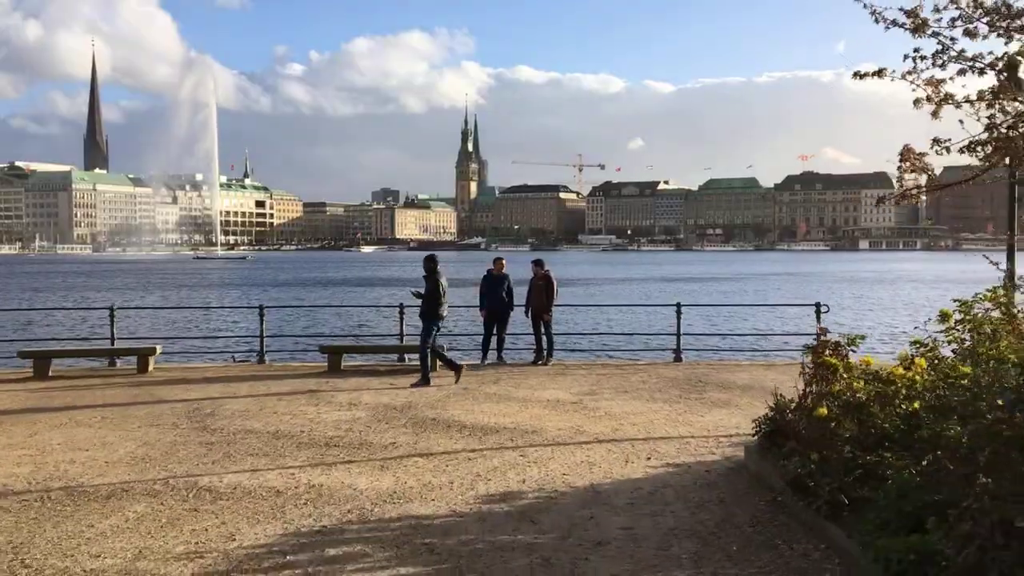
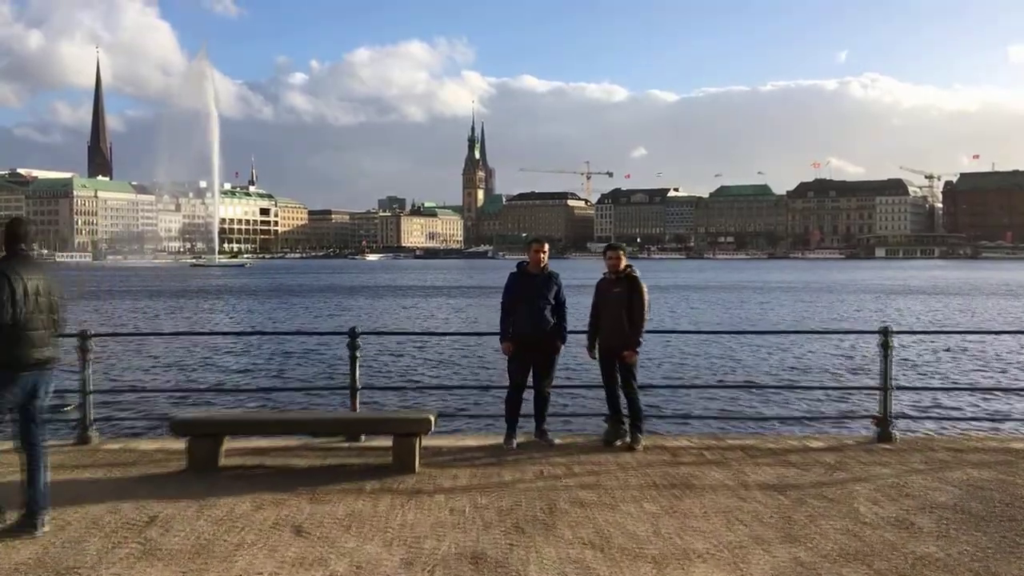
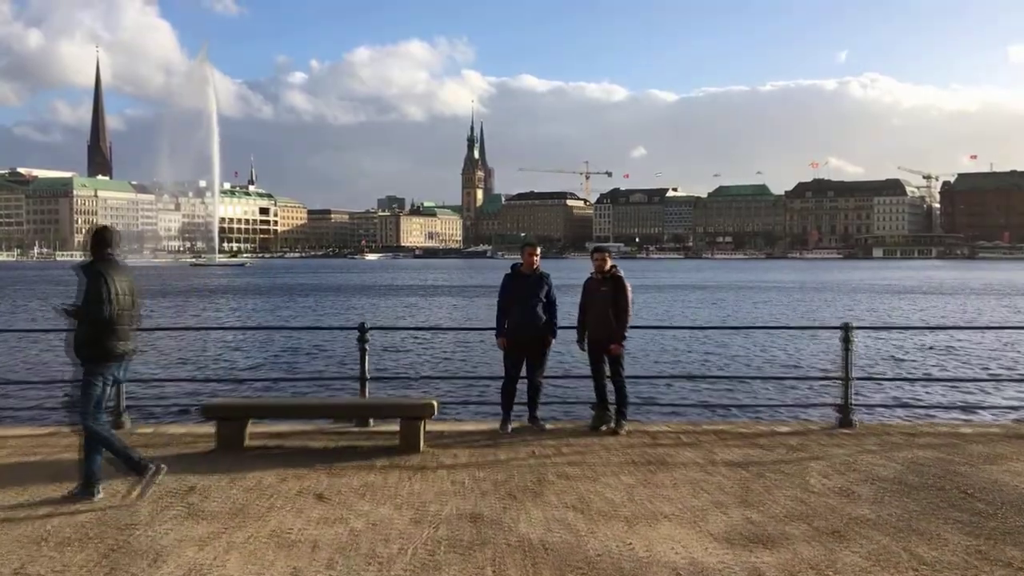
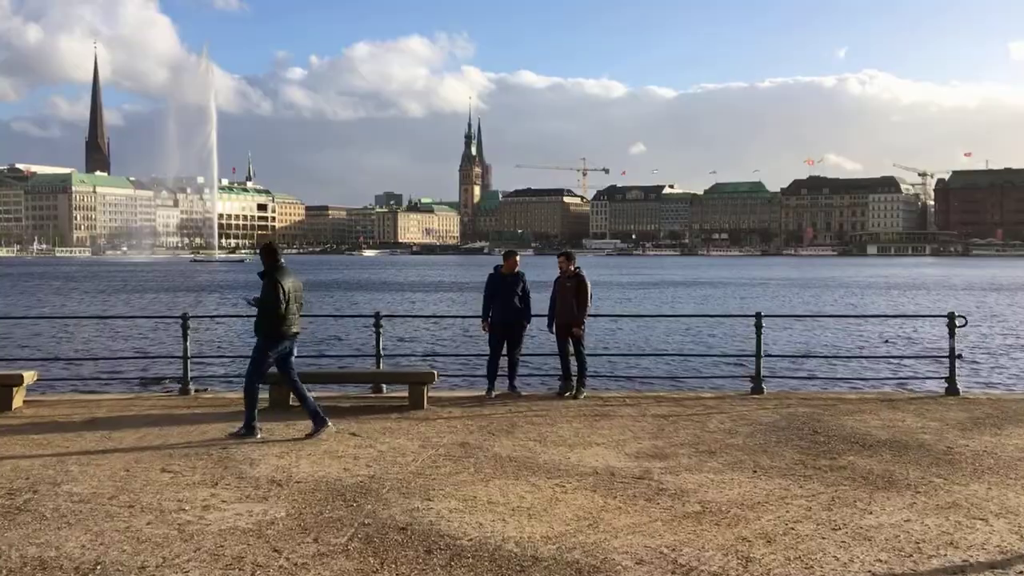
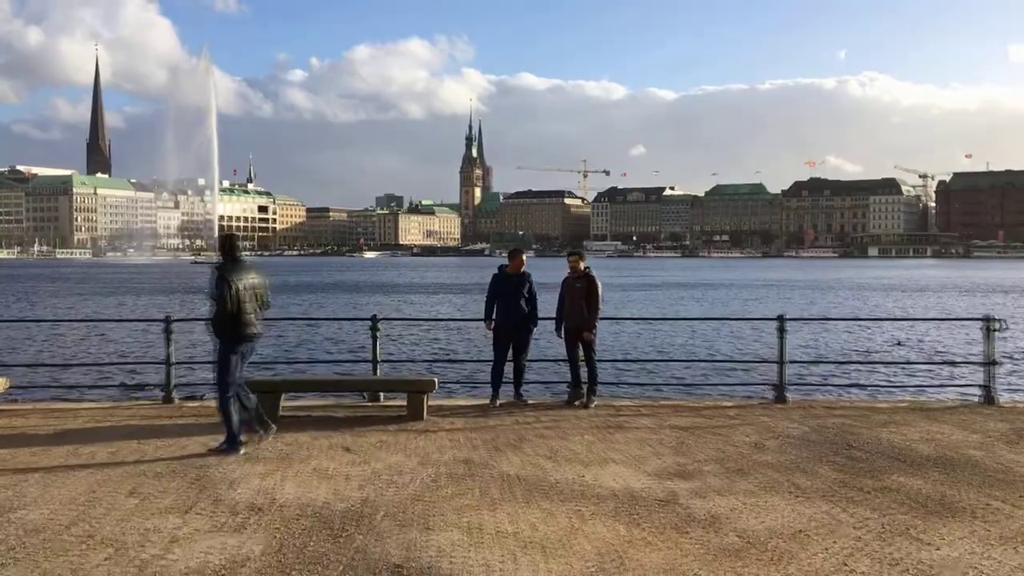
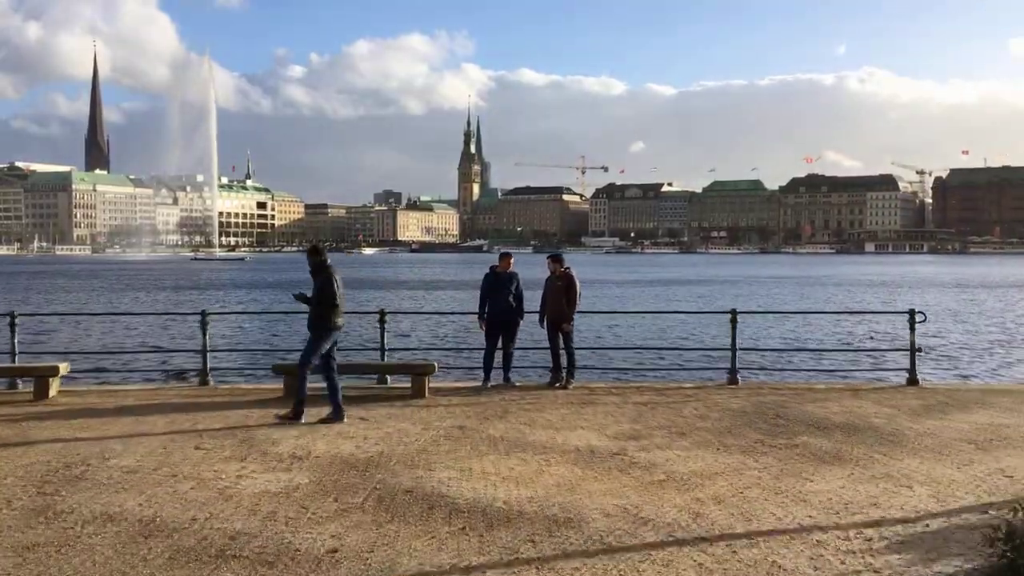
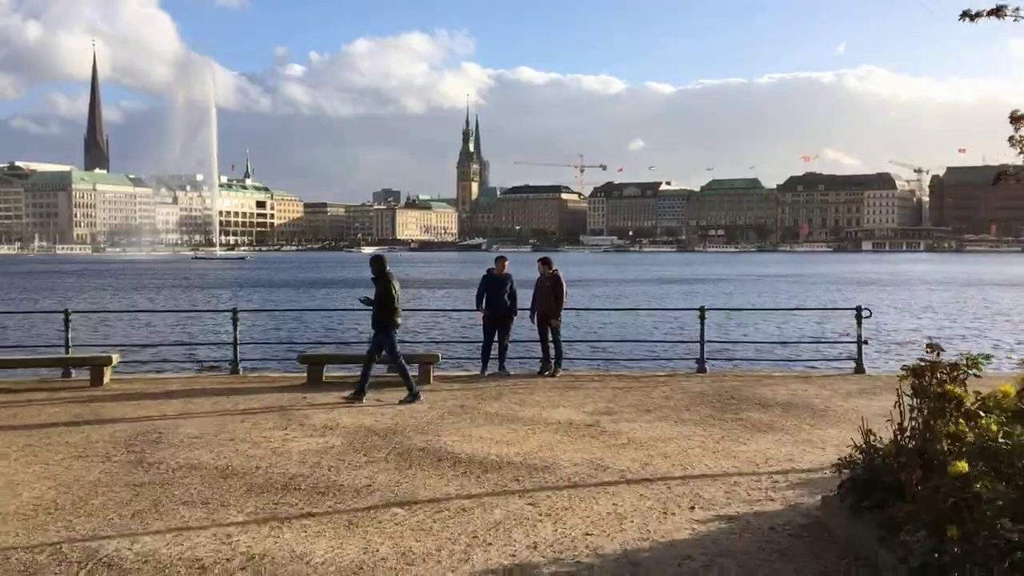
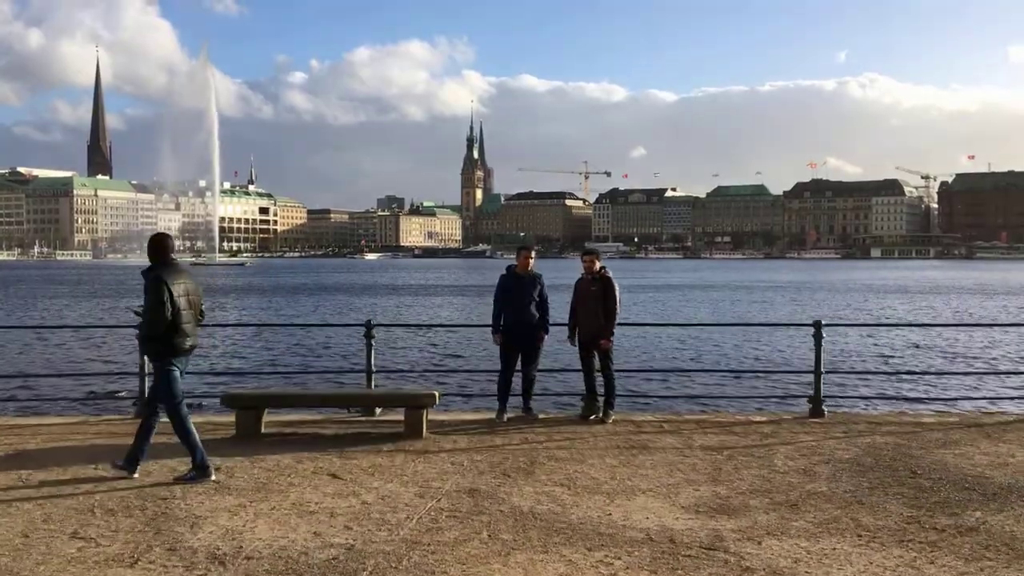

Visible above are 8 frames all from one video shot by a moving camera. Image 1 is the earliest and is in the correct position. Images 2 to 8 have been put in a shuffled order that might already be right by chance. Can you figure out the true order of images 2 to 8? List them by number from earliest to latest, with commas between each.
7, 6, 4, 5, 8, 3, 2
